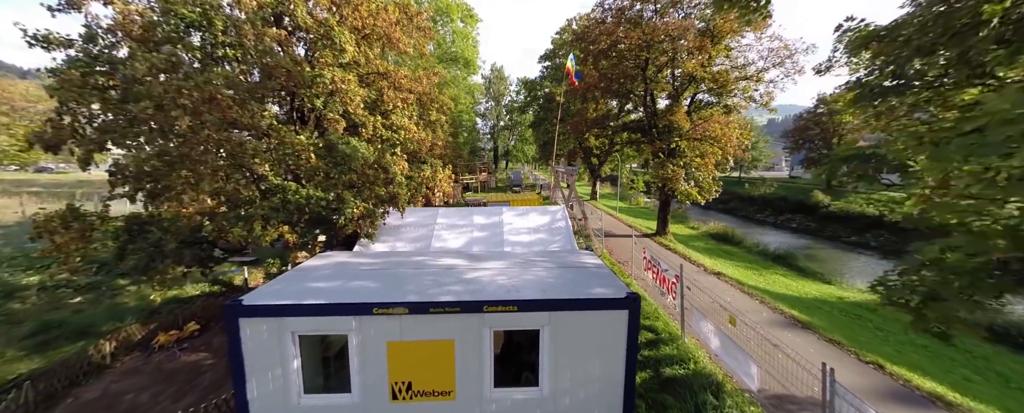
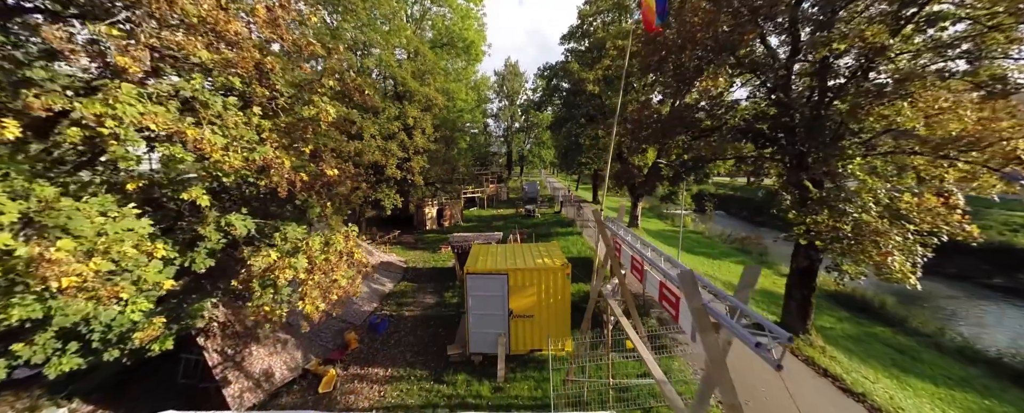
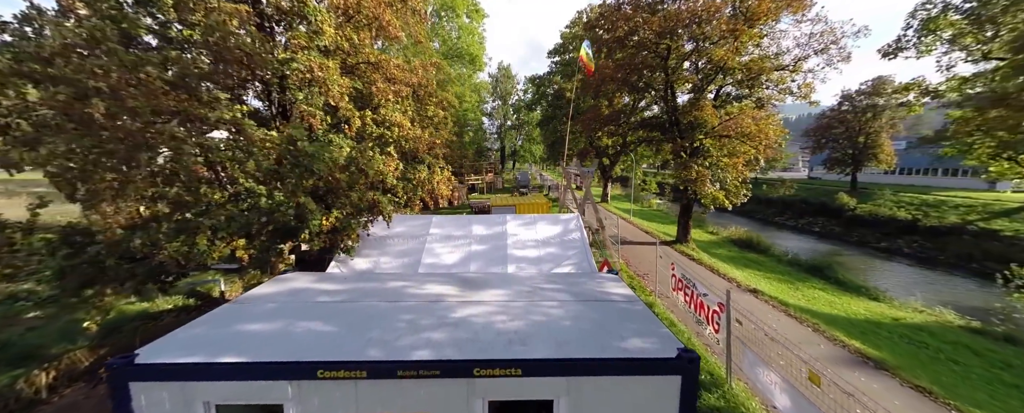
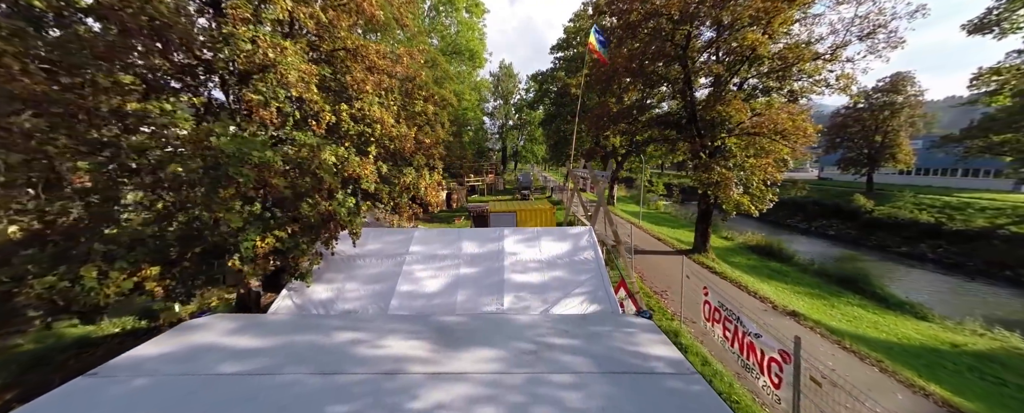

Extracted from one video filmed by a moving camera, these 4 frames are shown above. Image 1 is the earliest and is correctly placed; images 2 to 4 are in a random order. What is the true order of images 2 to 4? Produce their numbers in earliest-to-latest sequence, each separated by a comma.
3, 4, 2
